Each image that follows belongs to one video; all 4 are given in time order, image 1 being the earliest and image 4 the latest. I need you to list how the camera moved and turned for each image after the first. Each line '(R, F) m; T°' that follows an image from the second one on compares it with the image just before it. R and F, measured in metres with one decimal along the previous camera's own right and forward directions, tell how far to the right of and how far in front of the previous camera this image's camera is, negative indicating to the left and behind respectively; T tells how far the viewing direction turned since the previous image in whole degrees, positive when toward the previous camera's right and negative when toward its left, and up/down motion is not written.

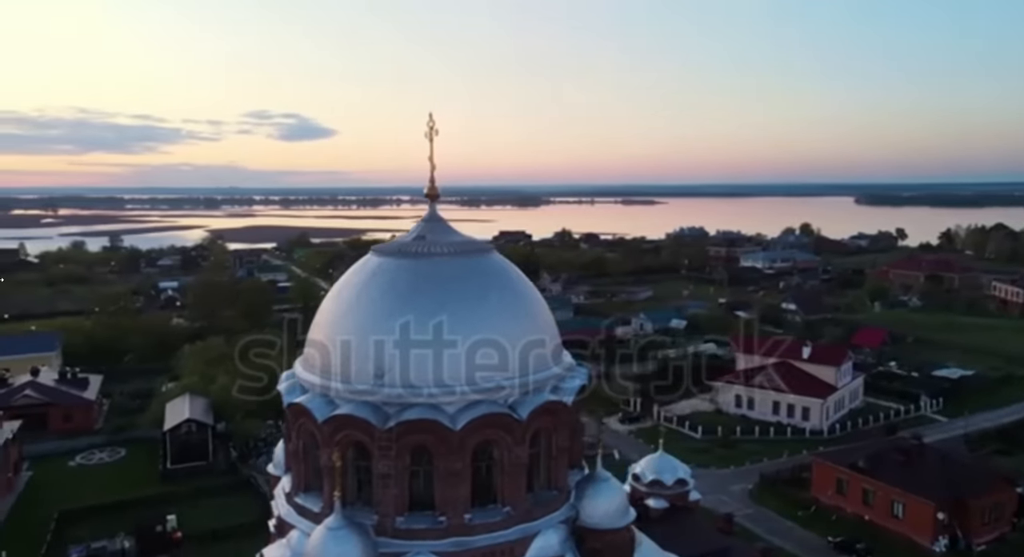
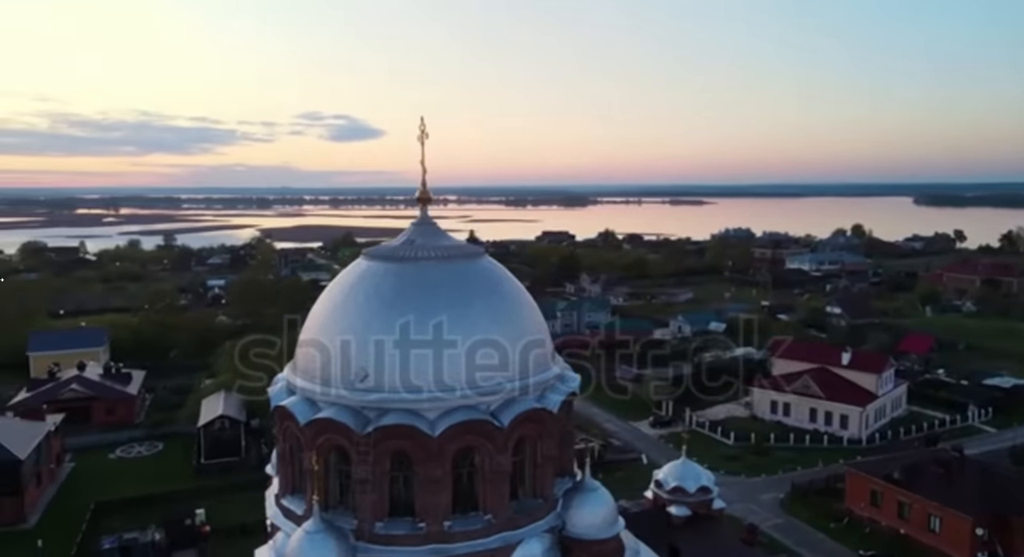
(+0.7, +0.1) m; -4°
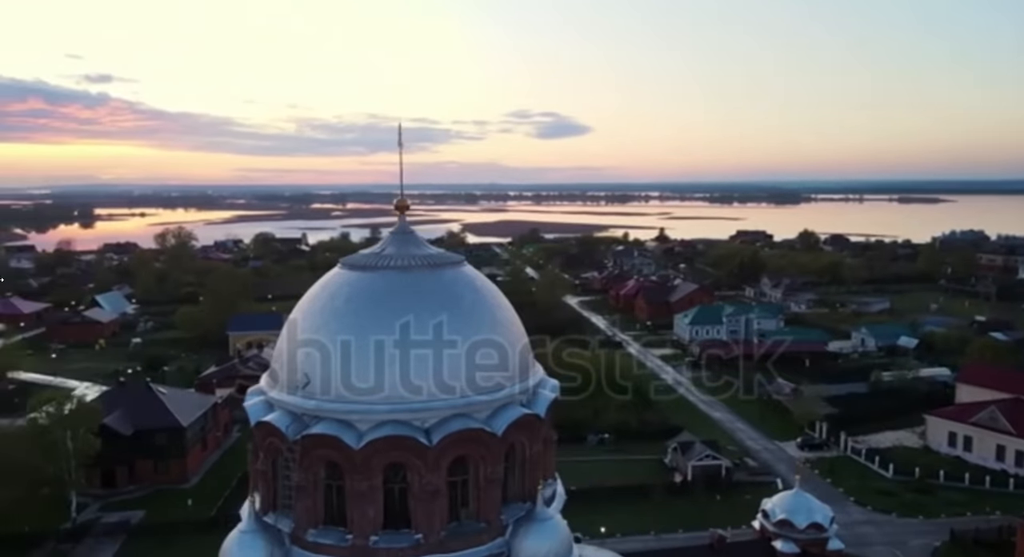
(+2.8, +0.8) m; -15°
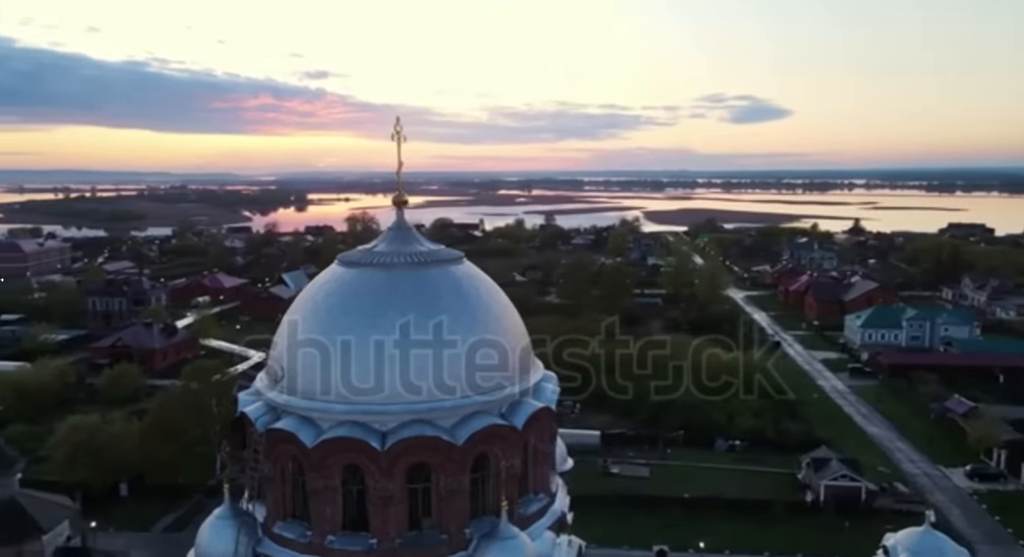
(+2.3, +0.8) m; -14°
